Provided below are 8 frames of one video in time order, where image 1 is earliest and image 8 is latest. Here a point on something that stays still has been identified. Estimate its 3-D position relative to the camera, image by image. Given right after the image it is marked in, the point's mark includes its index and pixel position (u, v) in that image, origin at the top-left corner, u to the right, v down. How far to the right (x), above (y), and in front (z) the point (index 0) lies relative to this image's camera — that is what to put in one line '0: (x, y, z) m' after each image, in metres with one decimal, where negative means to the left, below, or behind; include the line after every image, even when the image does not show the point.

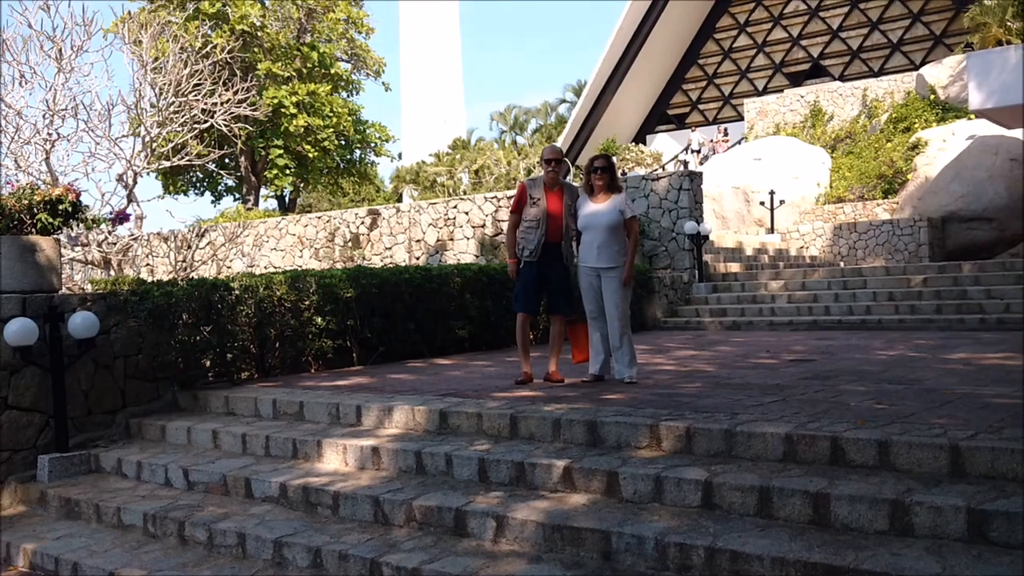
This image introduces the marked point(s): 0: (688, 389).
0: (+1.0, -0.6, +5.3) m
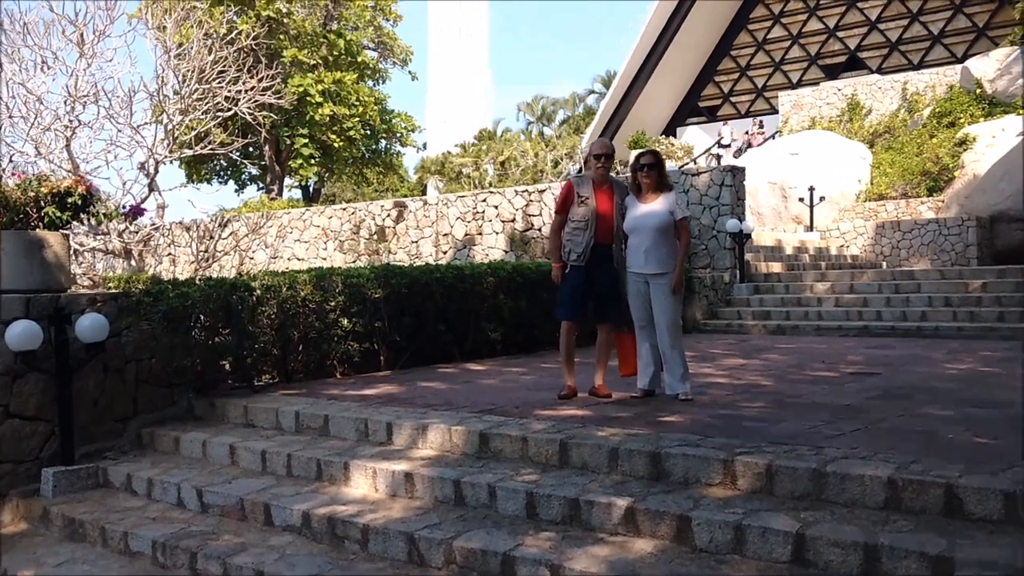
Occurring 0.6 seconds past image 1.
0: (+1.3, -0.6, +4.8) m
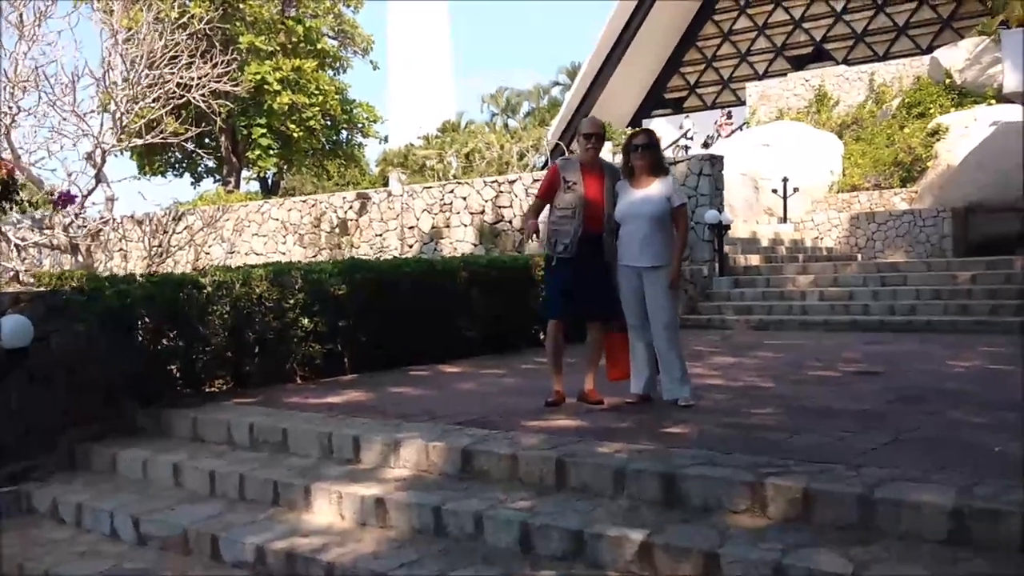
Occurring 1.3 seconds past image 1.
0: (+1.2, -0.6, +4.3) m
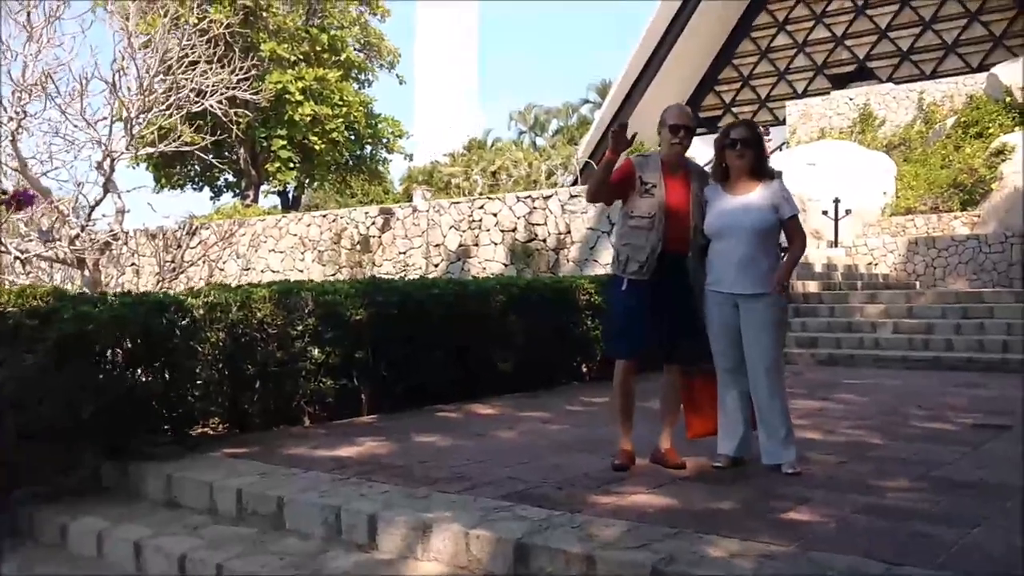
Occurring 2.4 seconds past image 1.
0: (+1.4, -0.7, +3.3) m
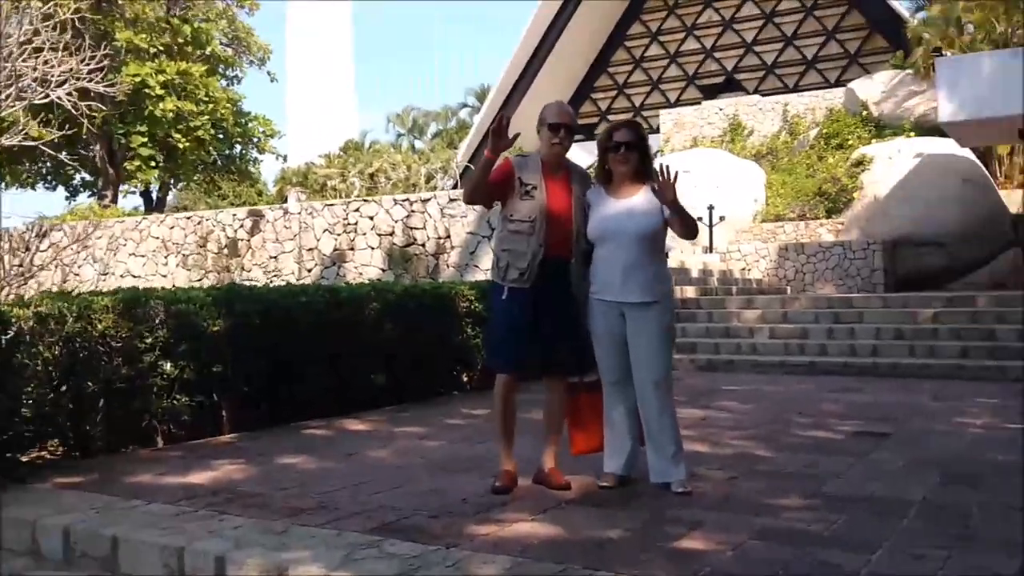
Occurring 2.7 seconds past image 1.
0: (+1.0, -0.8, +3.1) m
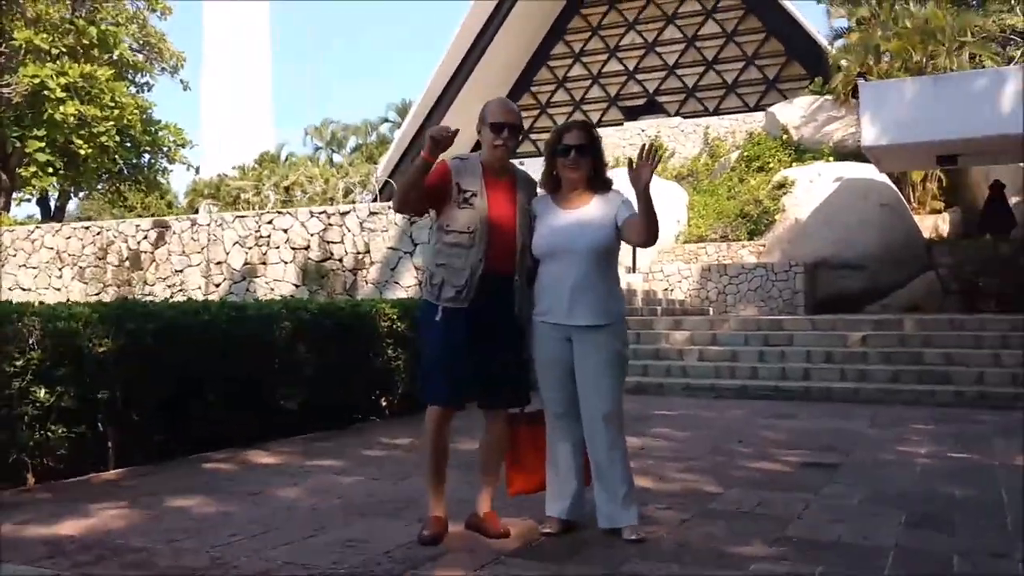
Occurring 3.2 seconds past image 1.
0: (+0.8, -0.8, +2.8) m
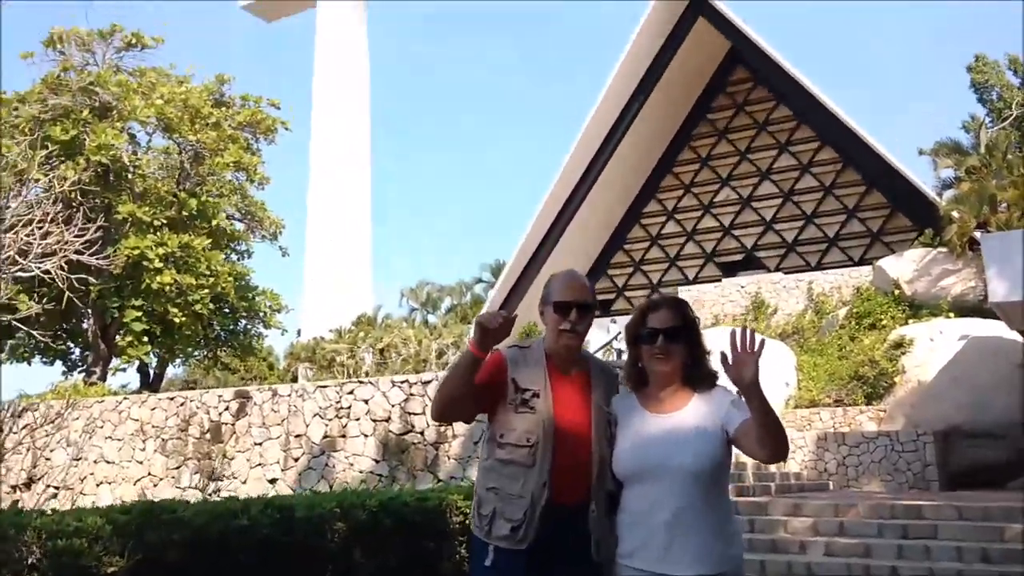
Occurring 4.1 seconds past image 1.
0: (+0.9, -1.4, +1.8) m
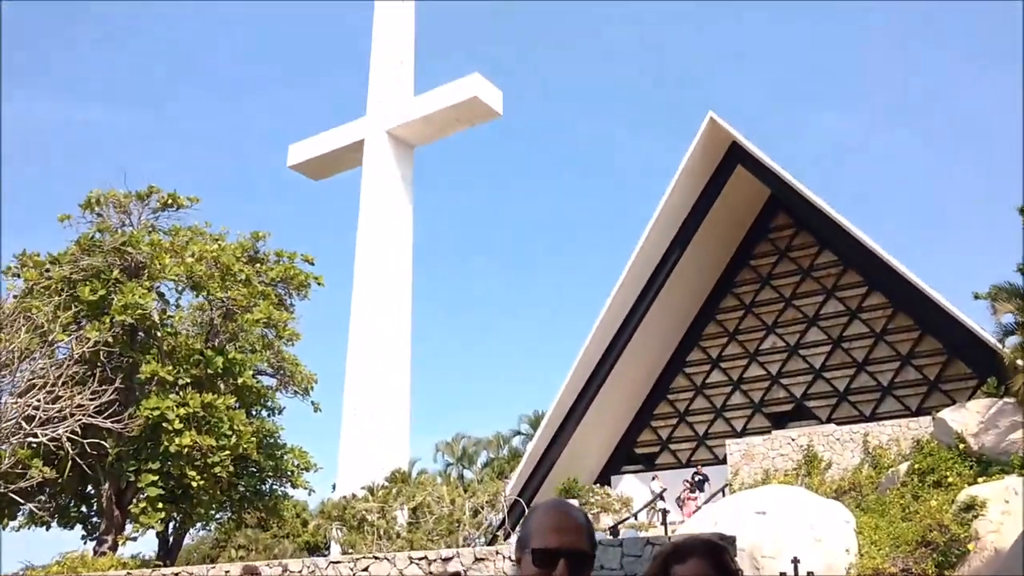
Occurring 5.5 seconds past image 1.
0: (+0.8, -1.7, +0.8) m
